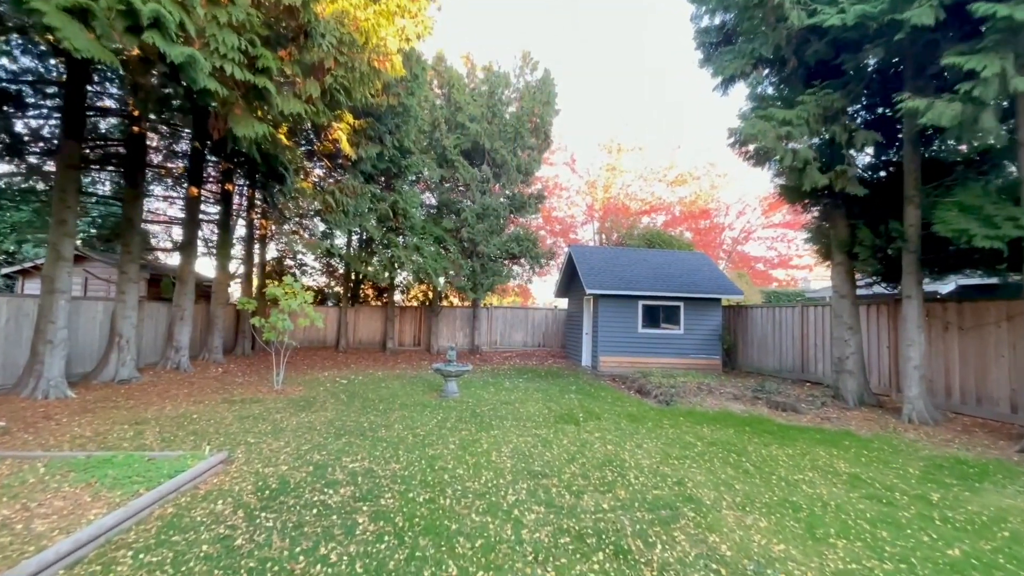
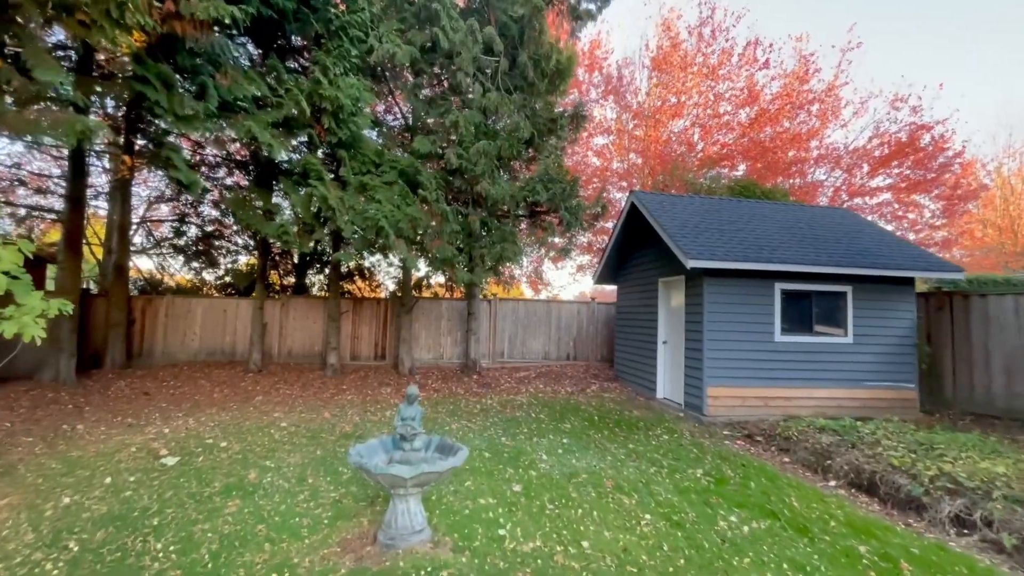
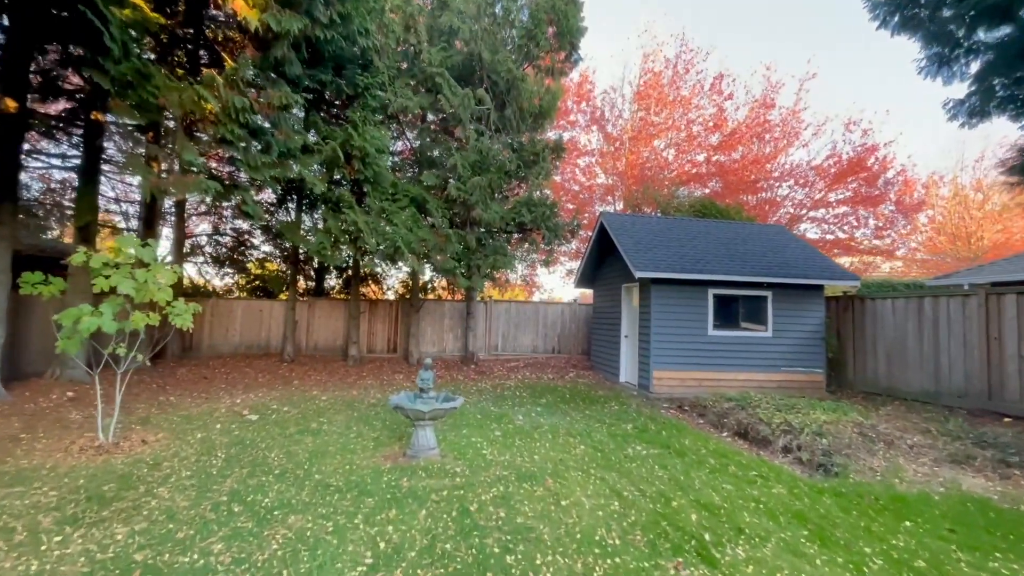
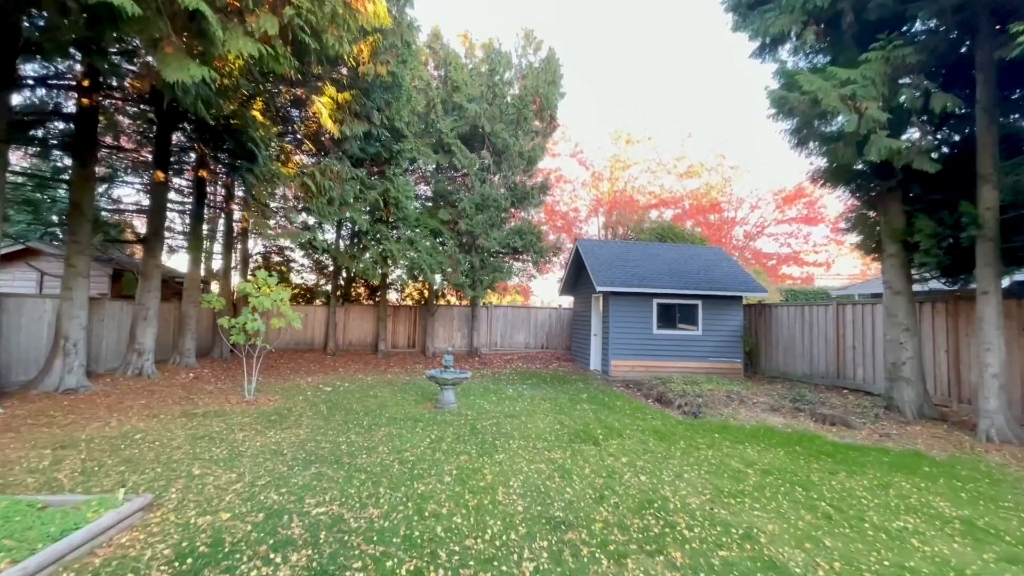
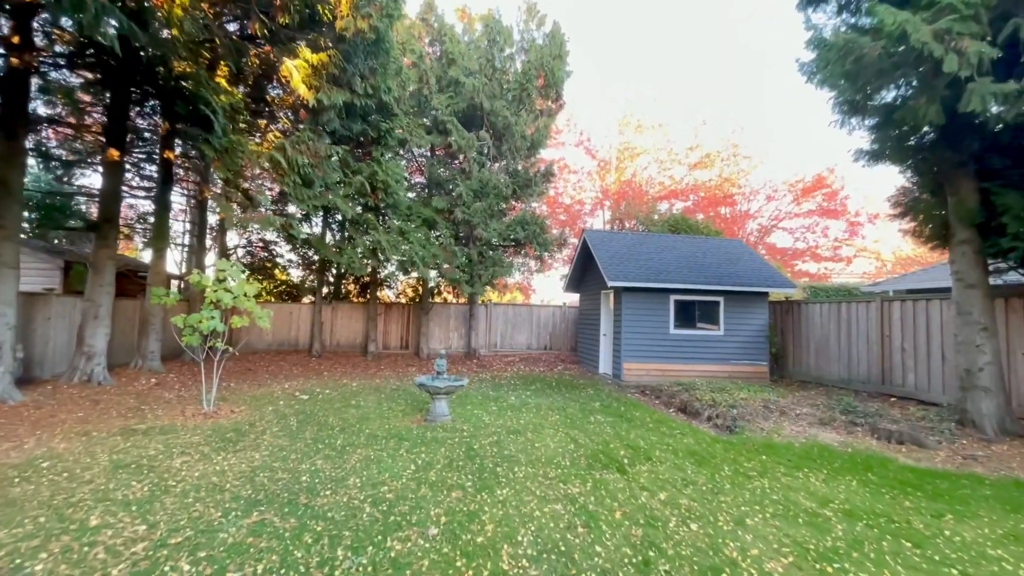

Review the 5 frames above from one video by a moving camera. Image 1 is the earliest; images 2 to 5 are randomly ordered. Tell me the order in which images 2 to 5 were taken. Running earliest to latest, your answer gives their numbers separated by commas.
4, 5, 3, 2
